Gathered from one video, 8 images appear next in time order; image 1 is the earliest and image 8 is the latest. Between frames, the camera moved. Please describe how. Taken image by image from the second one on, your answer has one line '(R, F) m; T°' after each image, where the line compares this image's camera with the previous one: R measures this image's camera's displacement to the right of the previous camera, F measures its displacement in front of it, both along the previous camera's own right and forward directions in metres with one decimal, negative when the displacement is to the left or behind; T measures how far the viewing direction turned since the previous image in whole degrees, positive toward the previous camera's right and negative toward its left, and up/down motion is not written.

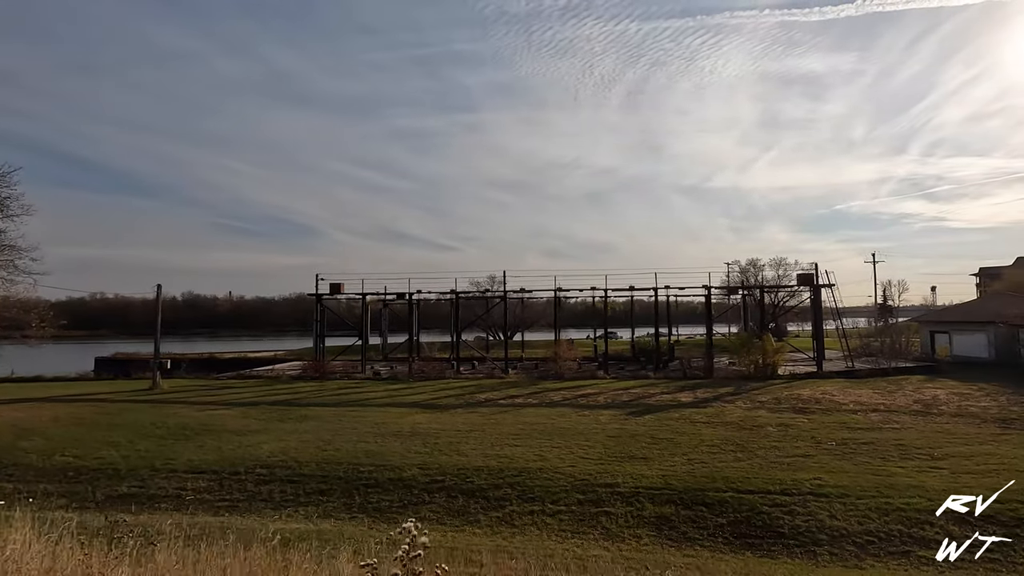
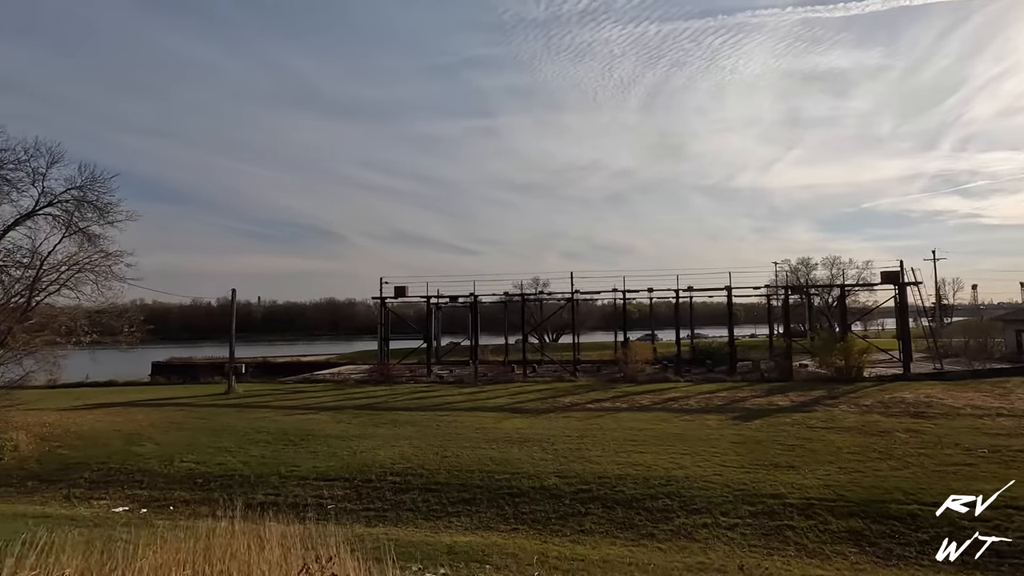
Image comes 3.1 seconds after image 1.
(-2.4, +0.5) m; -2°
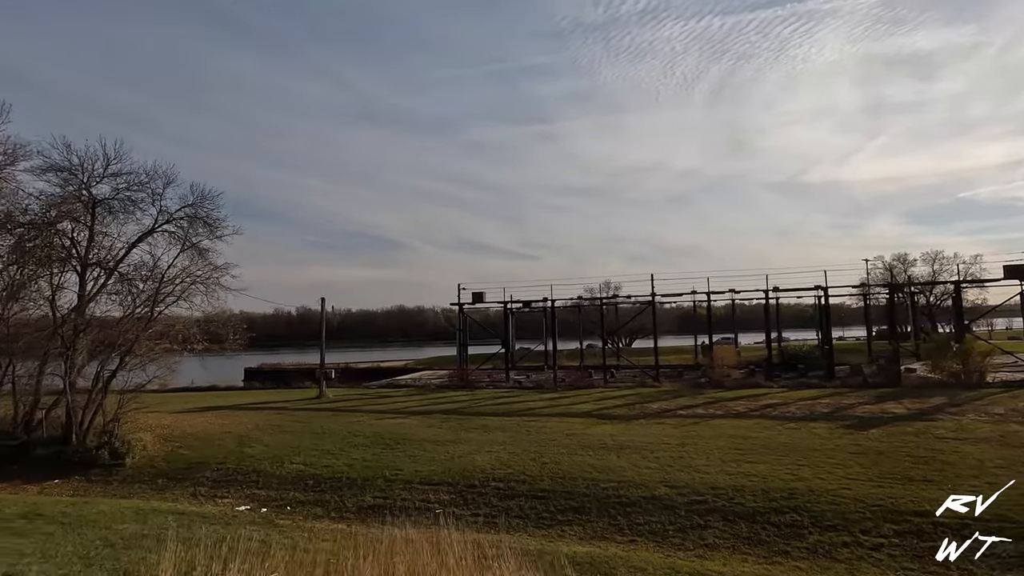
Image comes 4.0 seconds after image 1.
(-0.8, +0.2) m; -7°
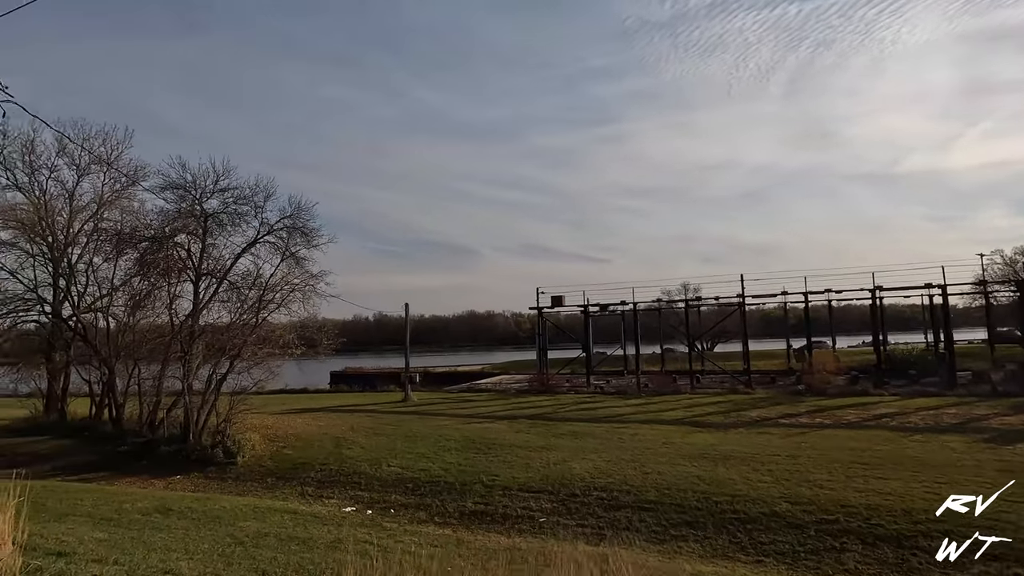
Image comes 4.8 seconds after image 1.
(-0.6, +0.2) m; -7°
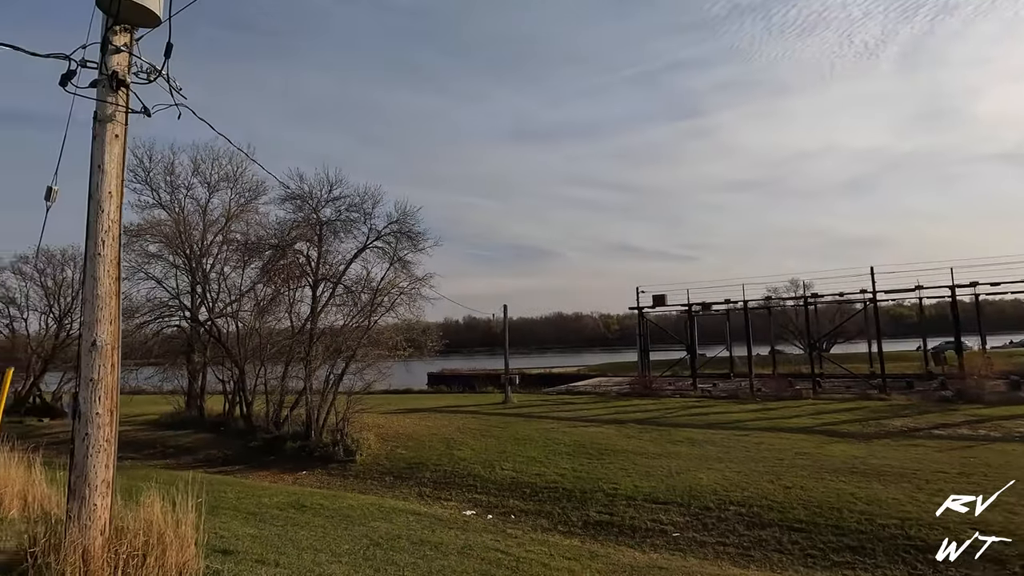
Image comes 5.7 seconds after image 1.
(-0.7, +0.4) m; -9°
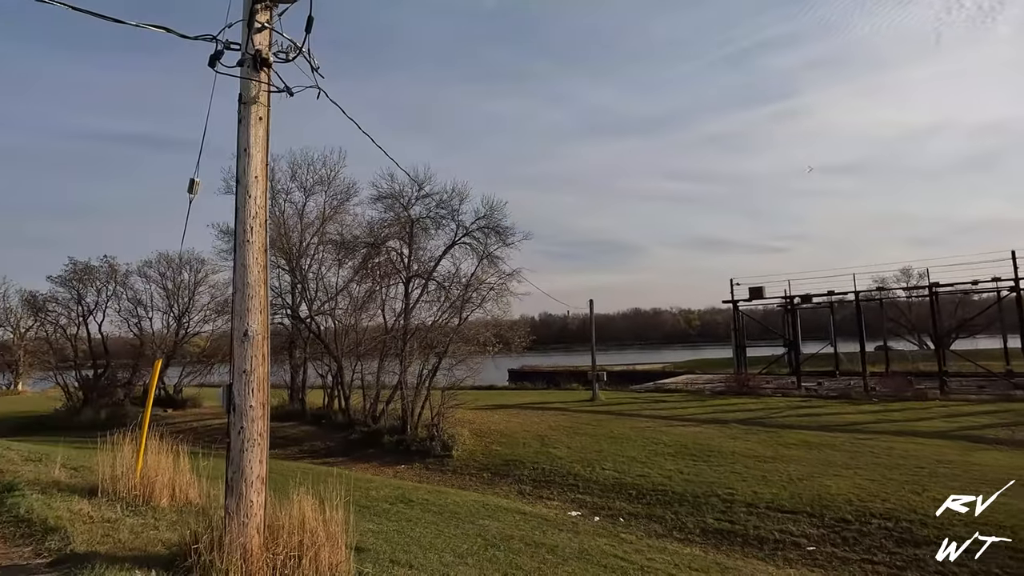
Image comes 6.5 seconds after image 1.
(-0.6, +0.4) m; -8°
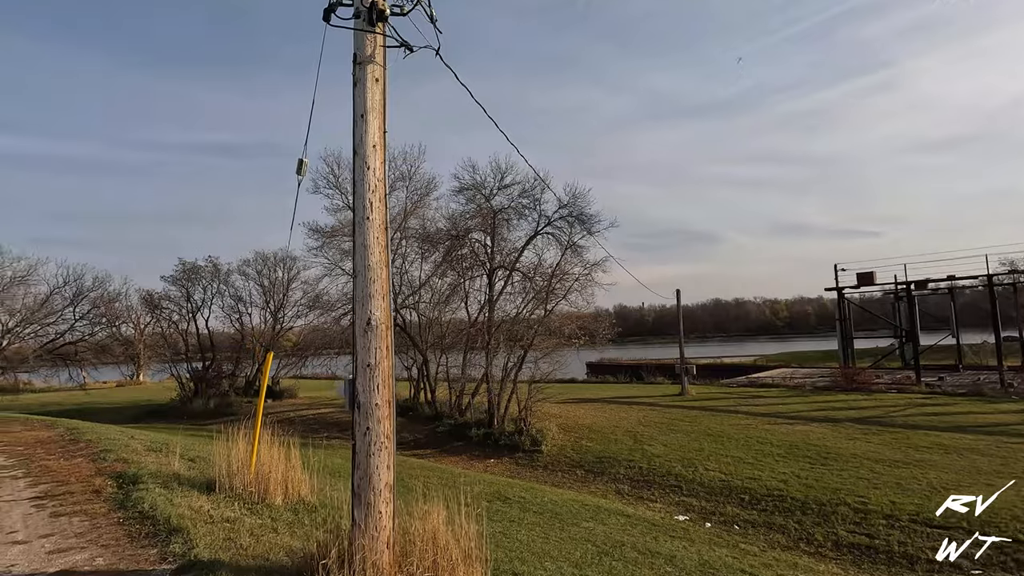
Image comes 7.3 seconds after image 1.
(-0.4, +0.5) m; -8°
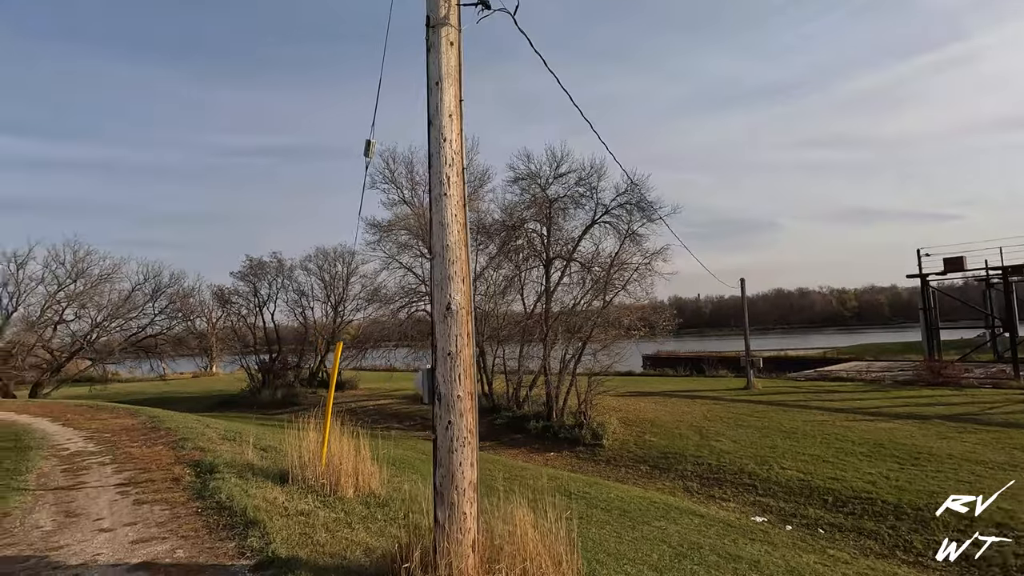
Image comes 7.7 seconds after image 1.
(-0.2, +0.3) m; -5°
